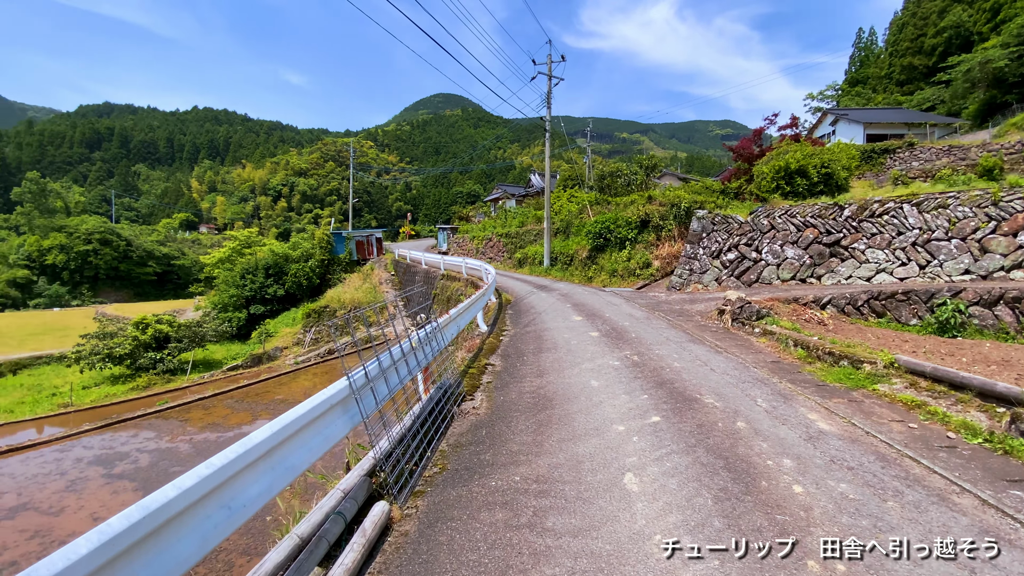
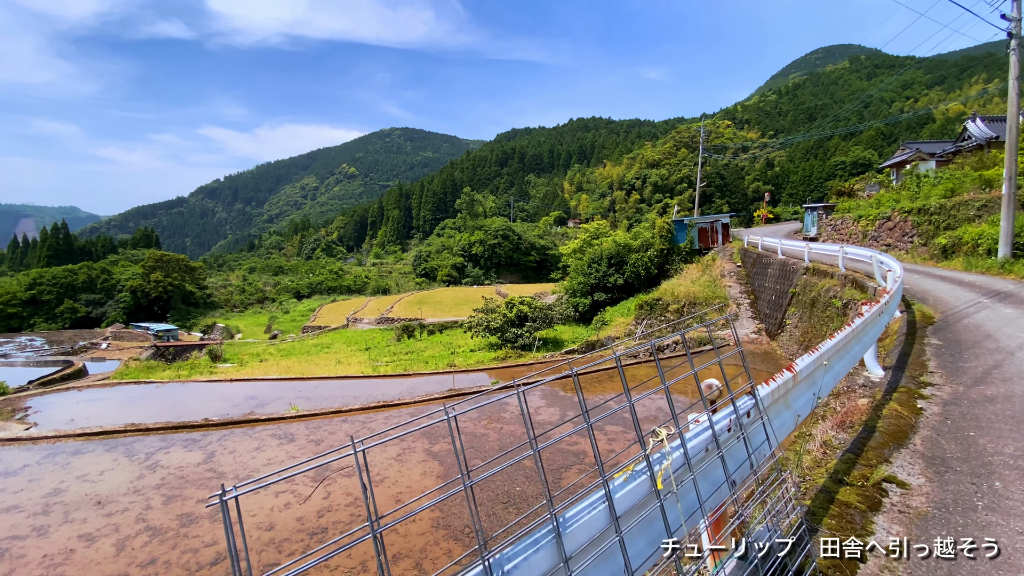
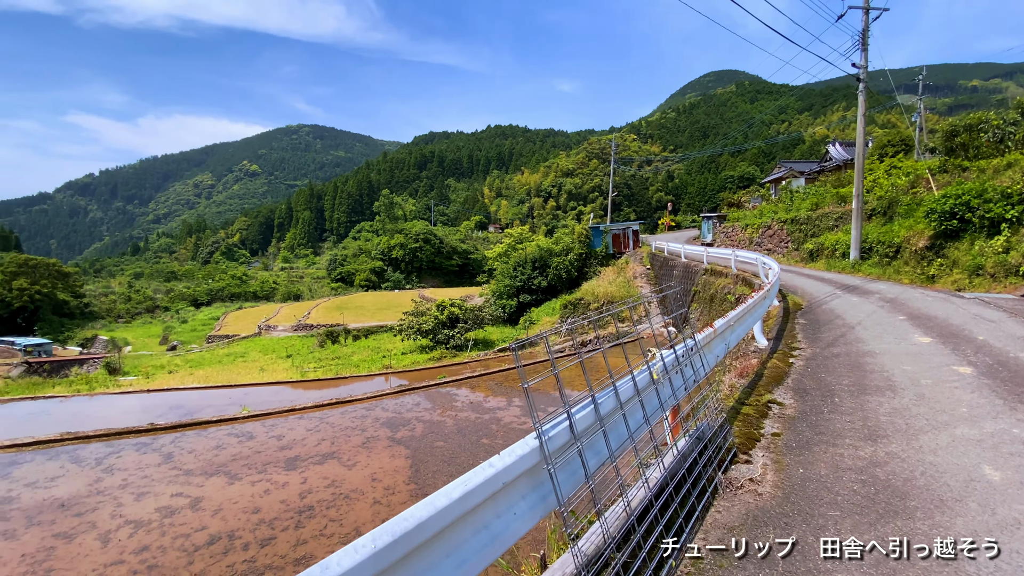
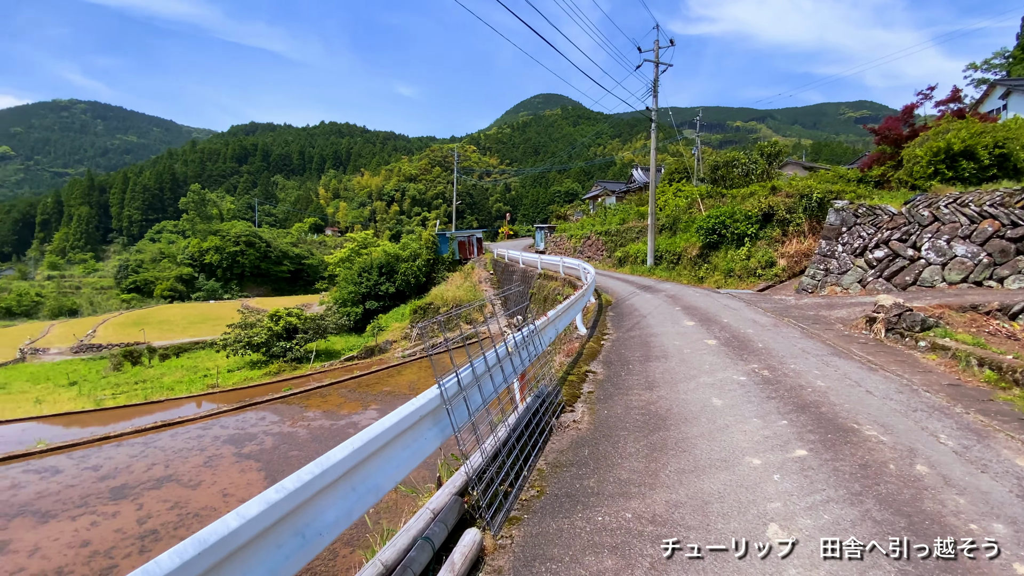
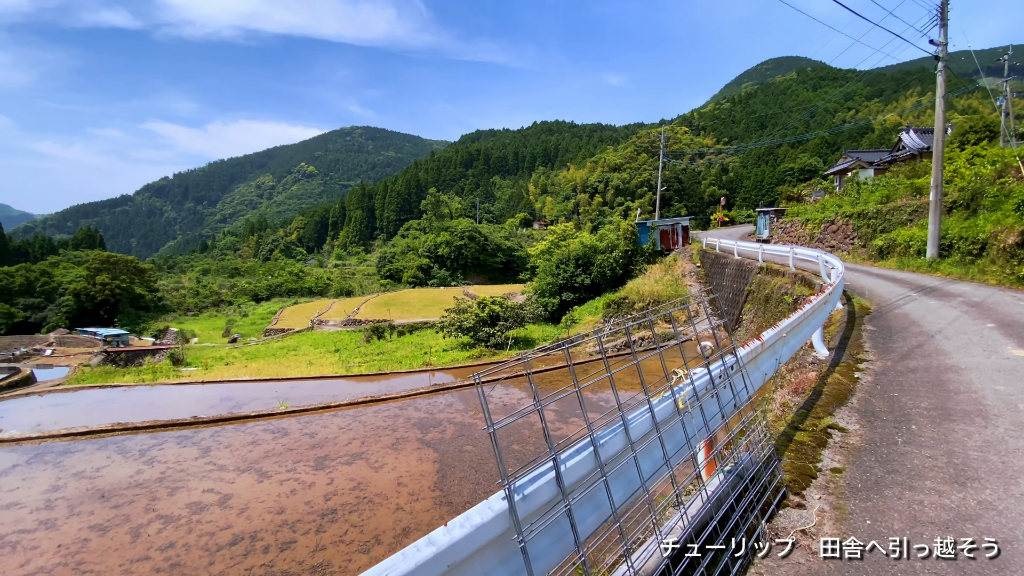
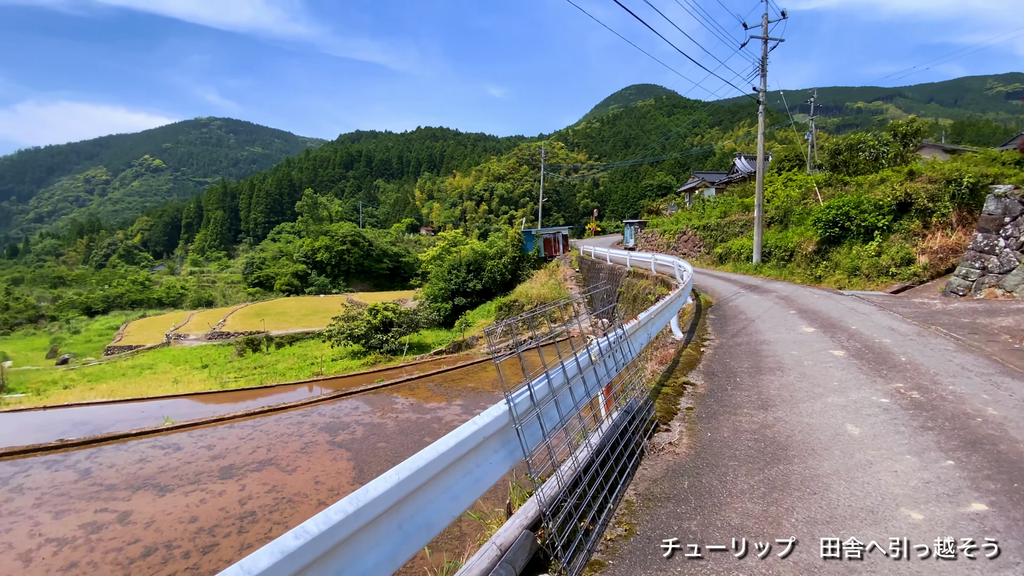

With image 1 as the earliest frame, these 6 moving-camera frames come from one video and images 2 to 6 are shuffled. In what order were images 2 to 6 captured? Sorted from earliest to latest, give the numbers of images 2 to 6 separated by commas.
4, 6, 3, 5, 2
